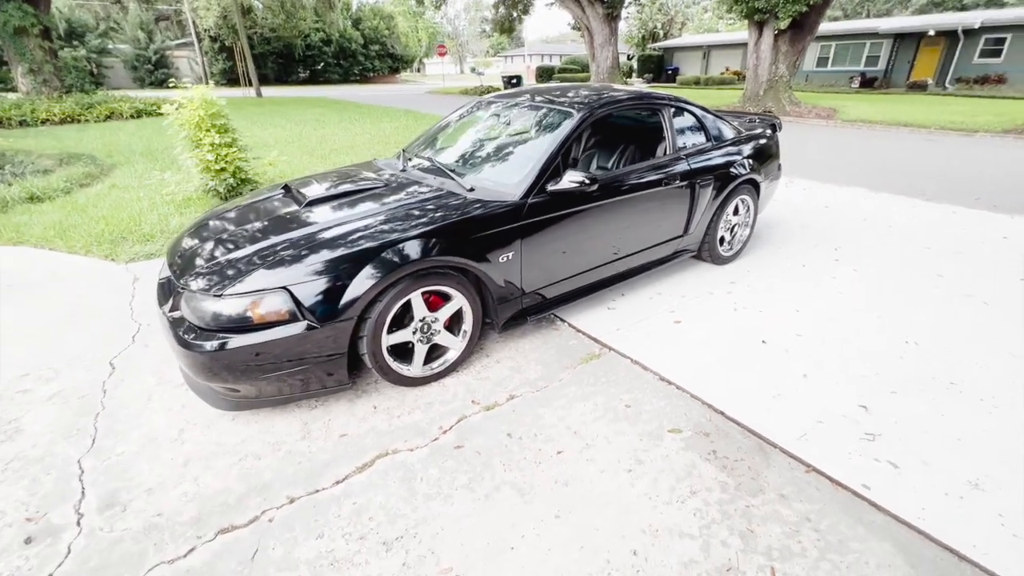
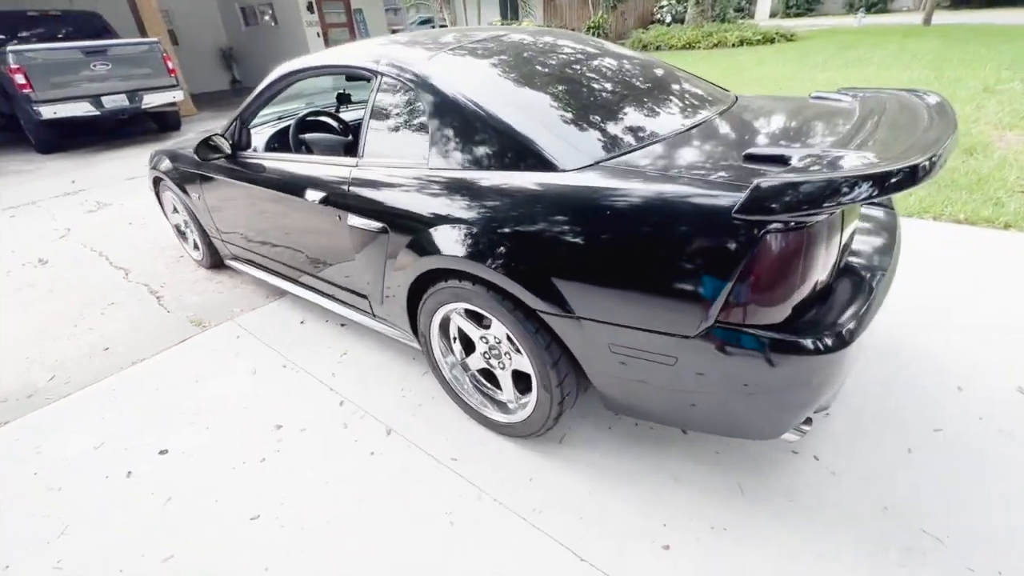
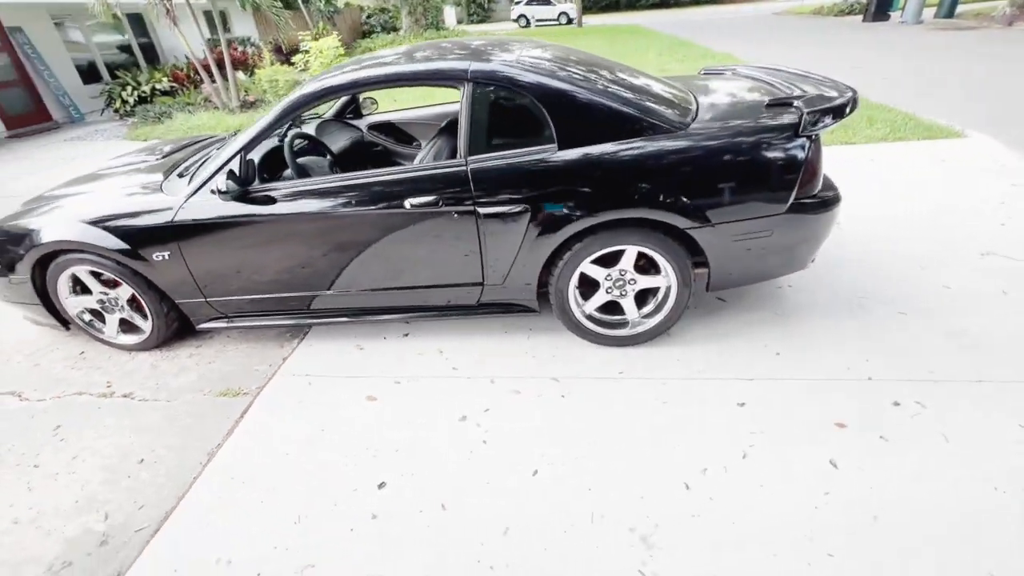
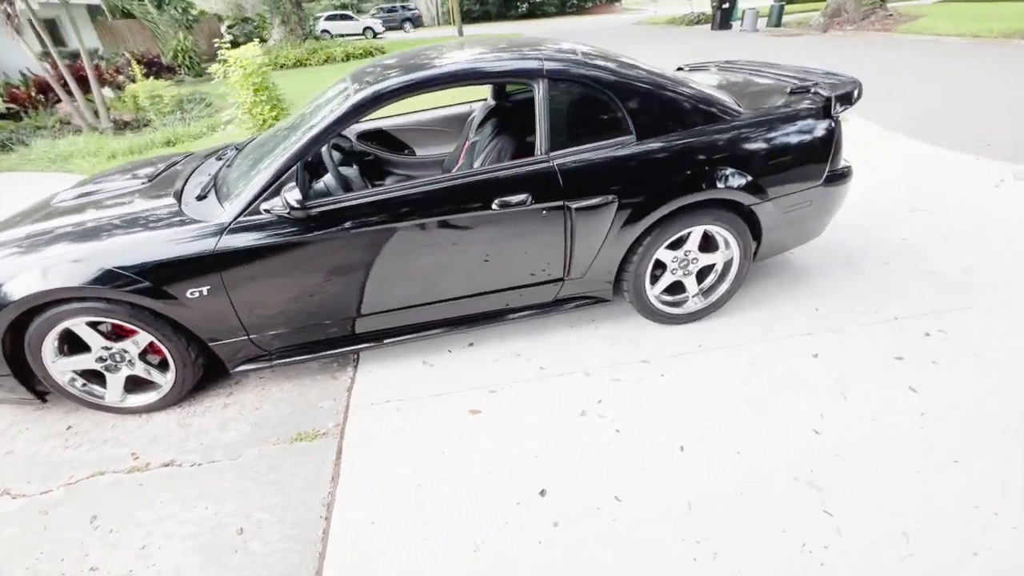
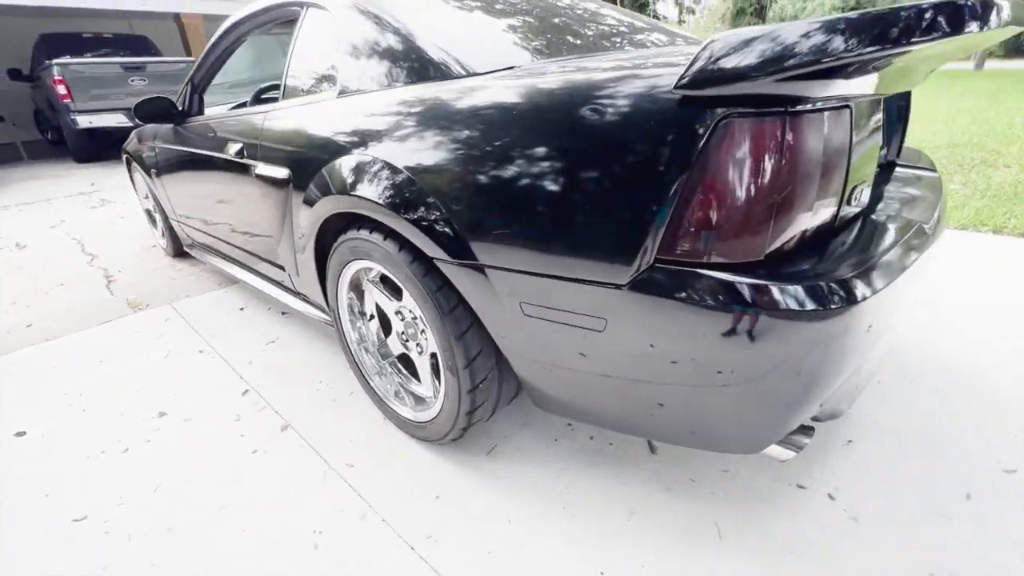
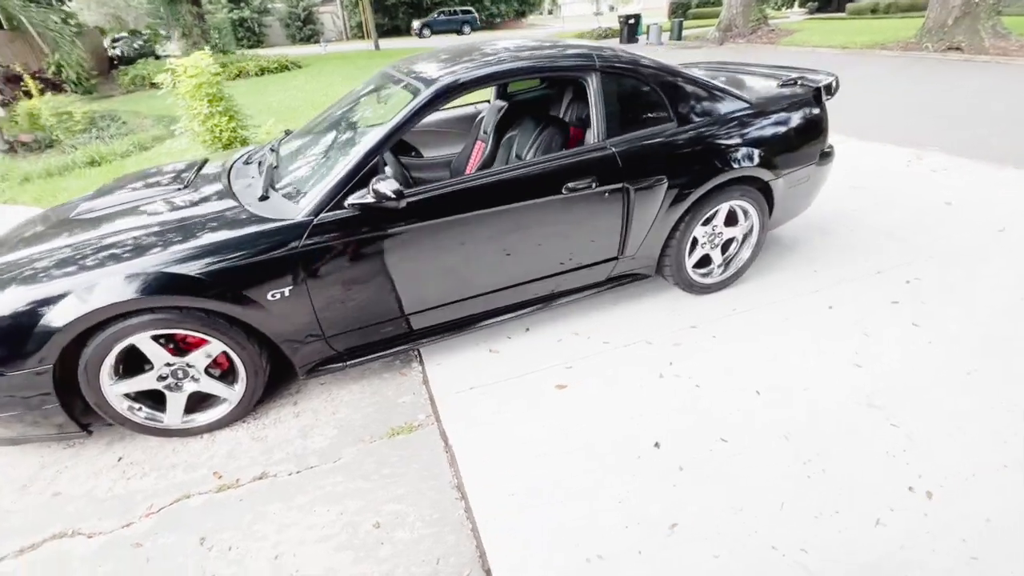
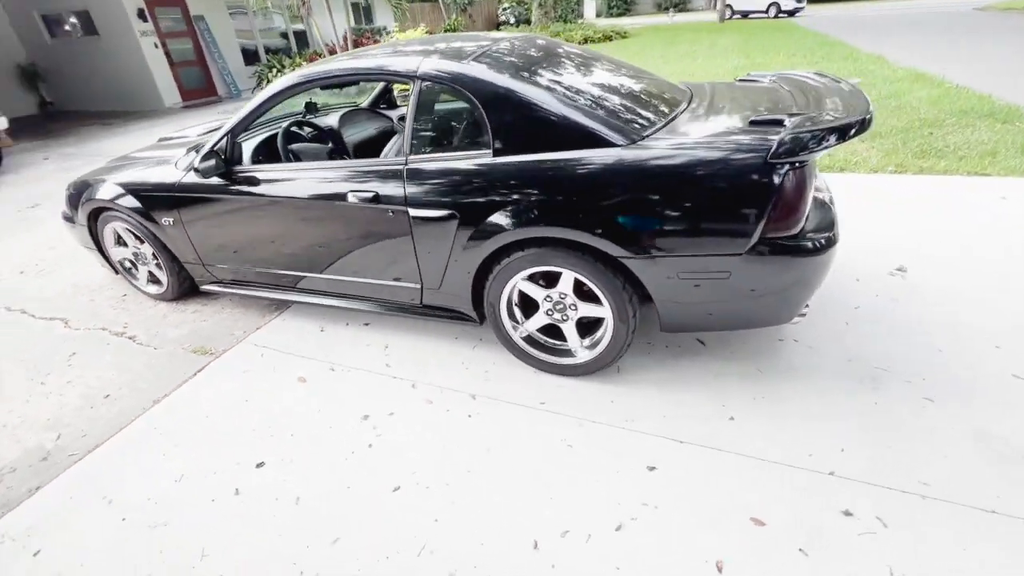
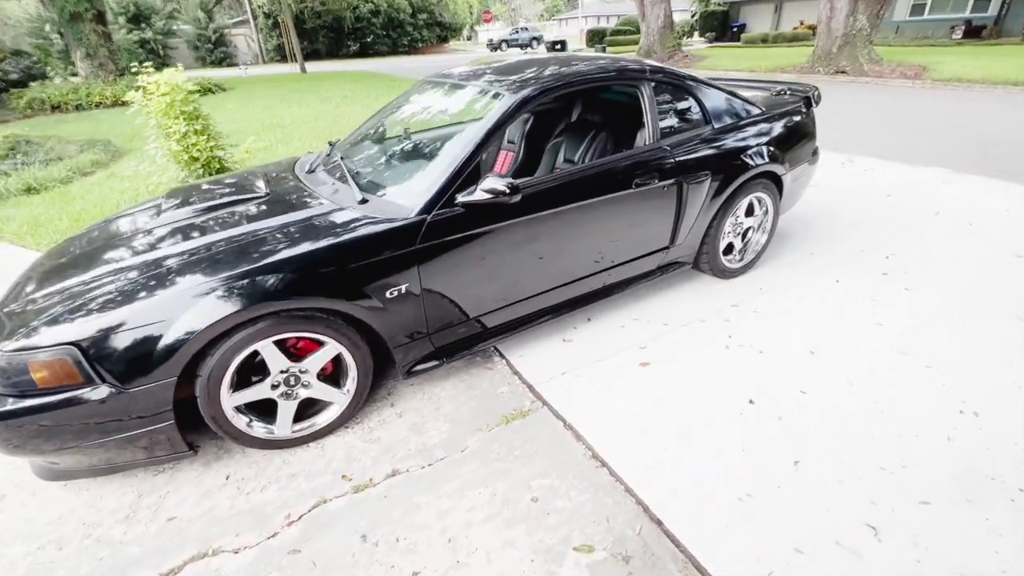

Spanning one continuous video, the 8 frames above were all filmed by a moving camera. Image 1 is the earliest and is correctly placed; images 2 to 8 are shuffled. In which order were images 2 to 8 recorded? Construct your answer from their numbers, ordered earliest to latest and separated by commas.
8, 6, 4, 3, 7, 2, 5
